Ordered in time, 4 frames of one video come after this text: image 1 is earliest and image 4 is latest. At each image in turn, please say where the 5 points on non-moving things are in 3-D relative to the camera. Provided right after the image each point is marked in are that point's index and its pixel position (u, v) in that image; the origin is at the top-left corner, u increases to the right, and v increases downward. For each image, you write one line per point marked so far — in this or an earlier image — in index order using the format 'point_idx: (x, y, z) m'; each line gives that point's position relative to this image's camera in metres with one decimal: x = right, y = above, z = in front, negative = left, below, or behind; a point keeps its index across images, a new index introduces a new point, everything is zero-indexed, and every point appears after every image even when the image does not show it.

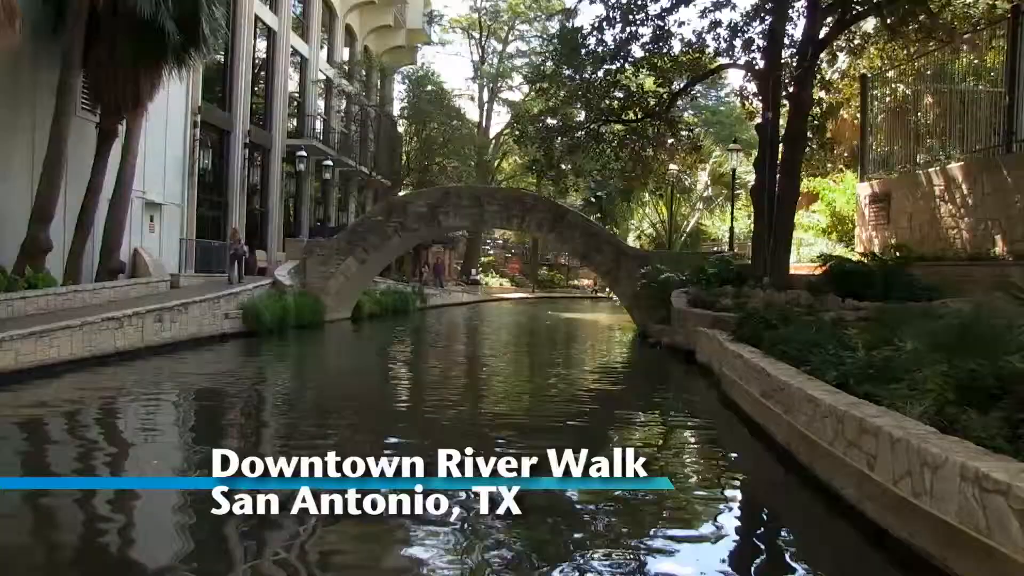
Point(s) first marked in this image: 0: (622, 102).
0: (+2.3, +3.8, +19.1) m
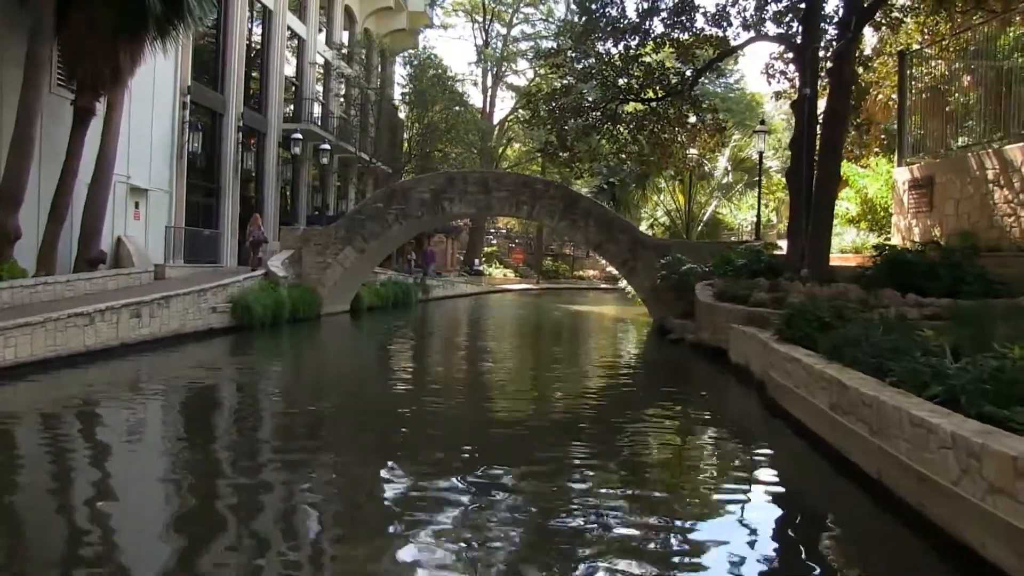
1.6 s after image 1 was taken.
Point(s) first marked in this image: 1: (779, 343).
0: (+2.5, +4.0, +17.8) m
1: (+2.8, -0.6, +9.8) m
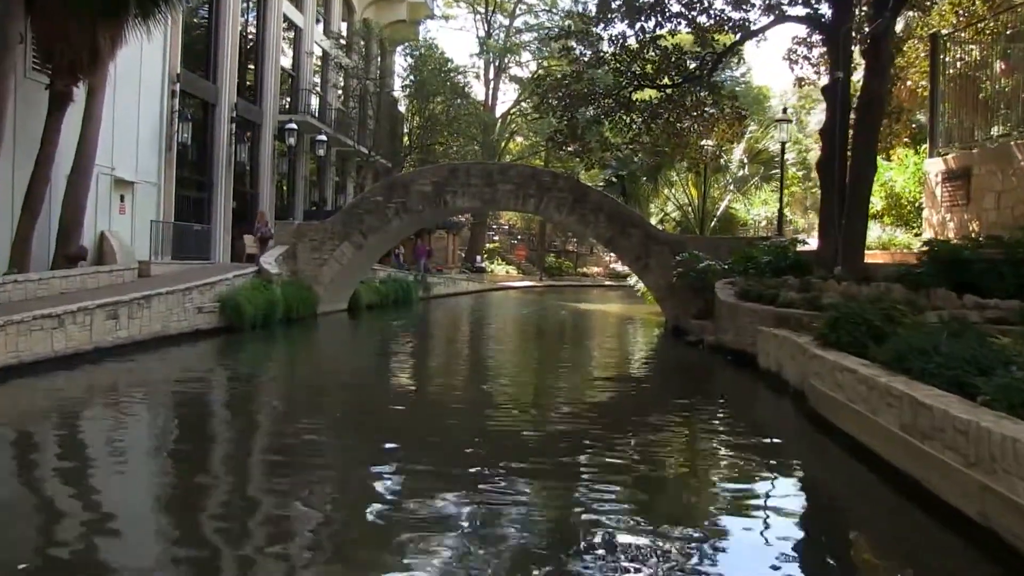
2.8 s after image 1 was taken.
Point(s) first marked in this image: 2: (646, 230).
0: (+2.6, +4.0, +16.8) m
1: (+2.9, -0.6, +8.8) m
2: (+2.6, +1.1, +18.0) m
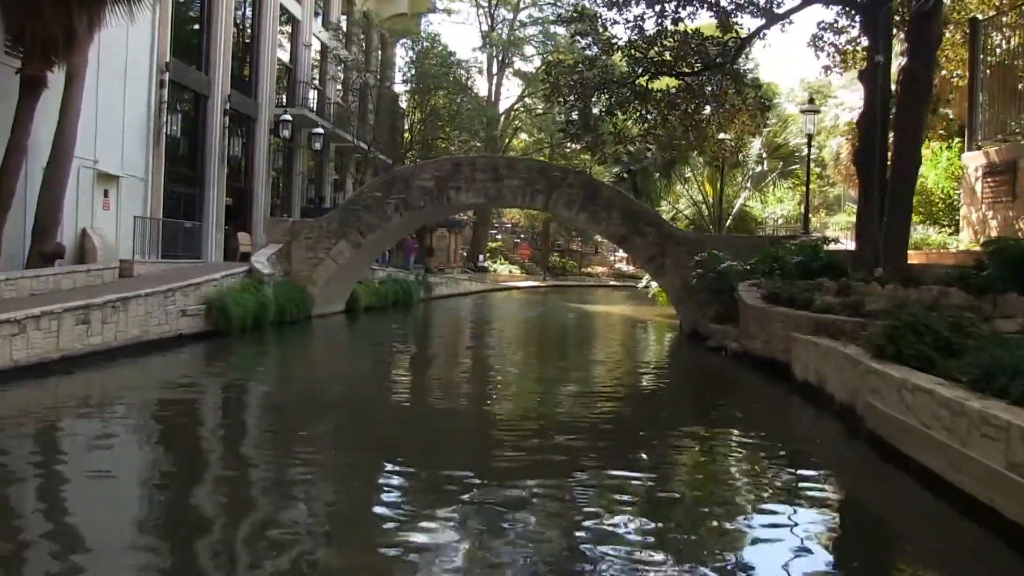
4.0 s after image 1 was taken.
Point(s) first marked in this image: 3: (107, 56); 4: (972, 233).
0: (+2.7, +4.0, +15.7) m
1: (+3.0, -0.6, +7.7) m
2: (+2.7, +1.1, +17.0) m
3: (-7.4, +4.2, +17.2) m
4: (+7.5, +0.9, +15.5) m
